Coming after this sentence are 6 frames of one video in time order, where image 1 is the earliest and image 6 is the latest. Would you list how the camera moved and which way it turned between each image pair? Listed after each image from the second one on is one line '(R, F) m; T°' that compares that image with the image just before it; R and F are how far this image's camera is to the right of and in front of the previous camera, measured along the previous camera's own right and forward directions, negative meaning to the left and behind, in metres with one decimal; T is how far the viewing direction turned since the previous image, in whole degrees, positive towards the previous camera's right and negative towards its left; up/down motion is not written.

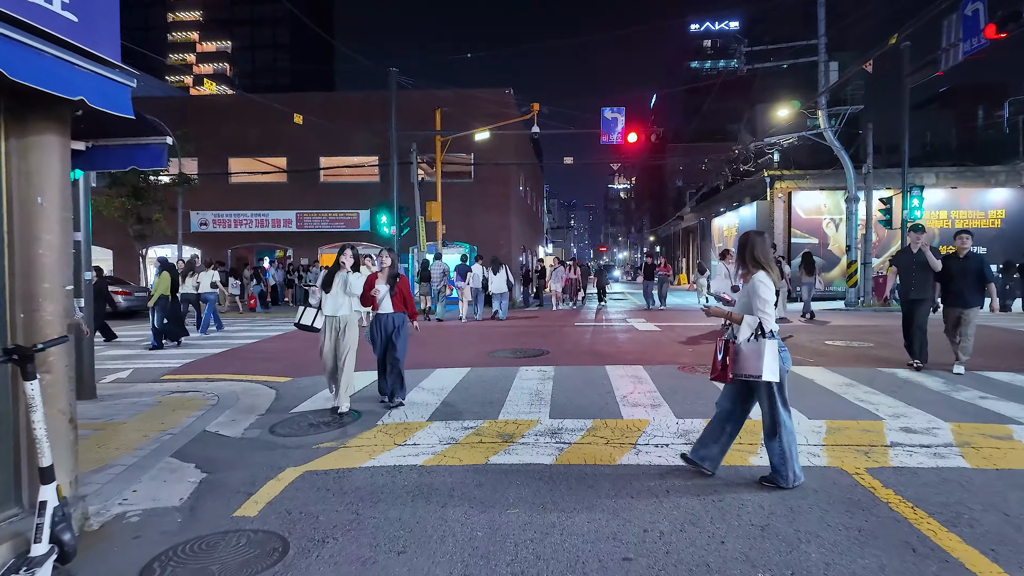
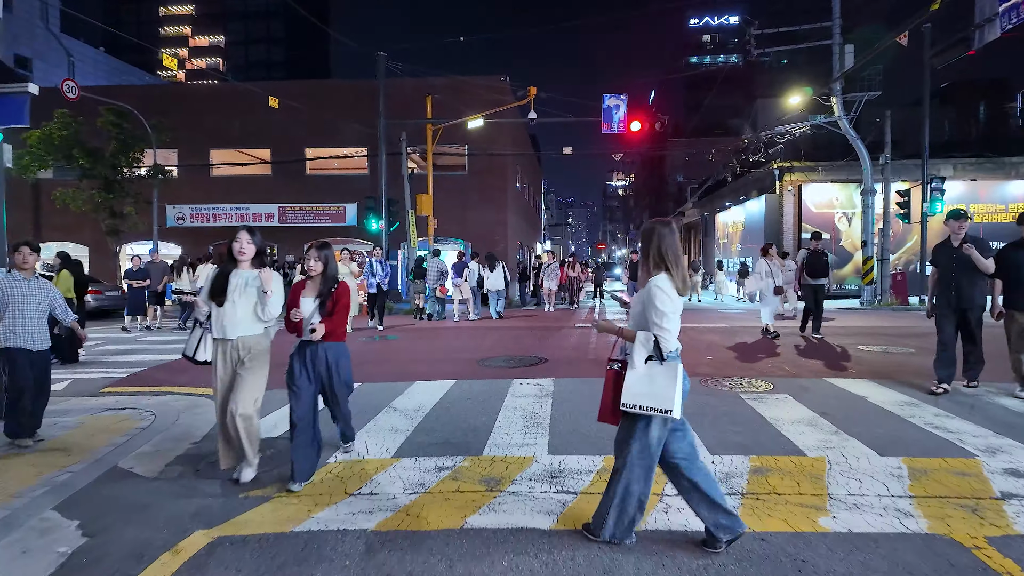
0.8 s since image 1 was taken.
(+0.1, +1.1) m; 0°
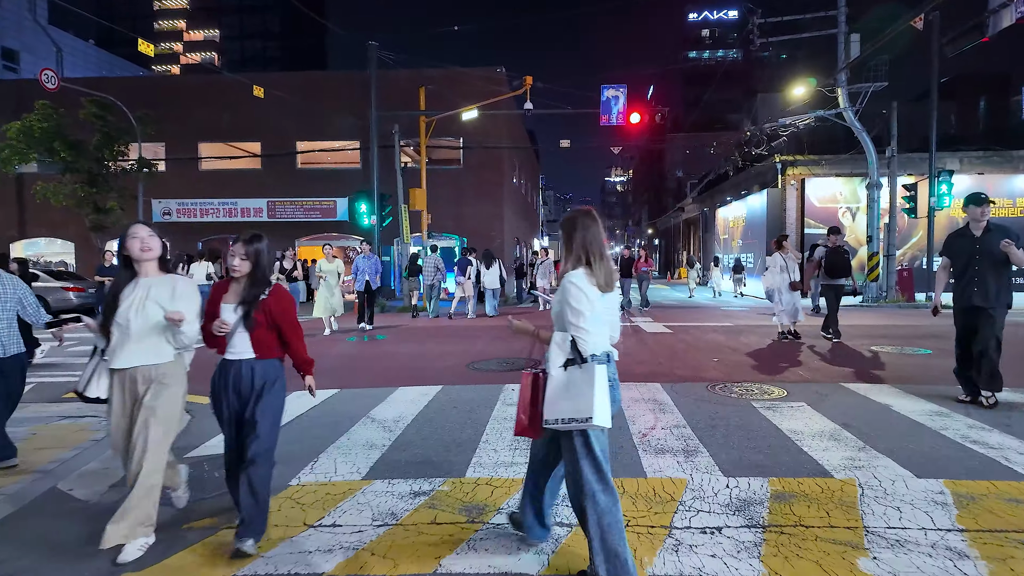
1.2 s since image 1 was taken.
(+0.1, +0.5) m; 0°
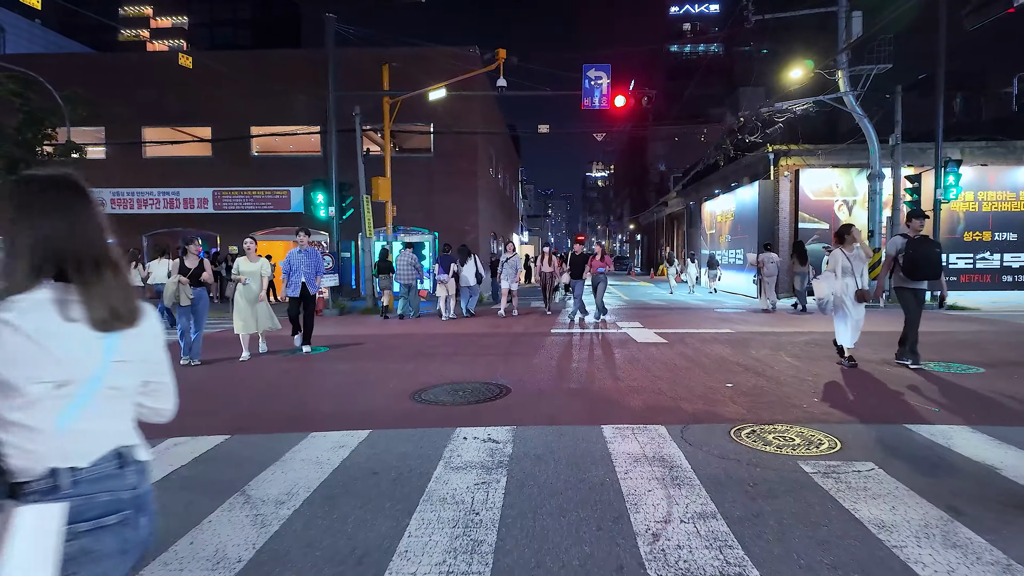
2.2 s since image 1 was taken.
(+0.2, +1.5) m; +2°
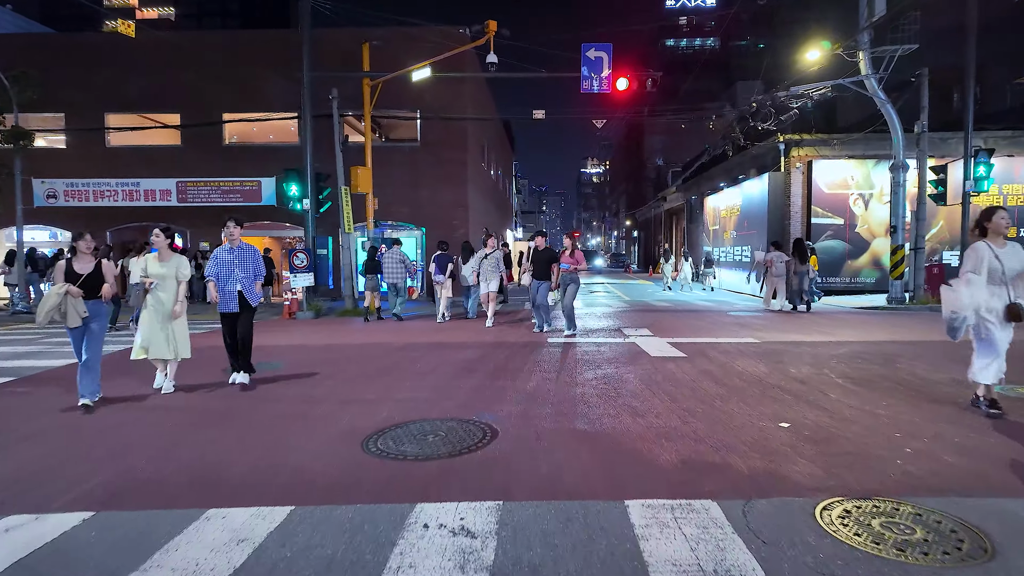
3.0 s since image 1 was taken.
(0.0, +1.3) m; +1°
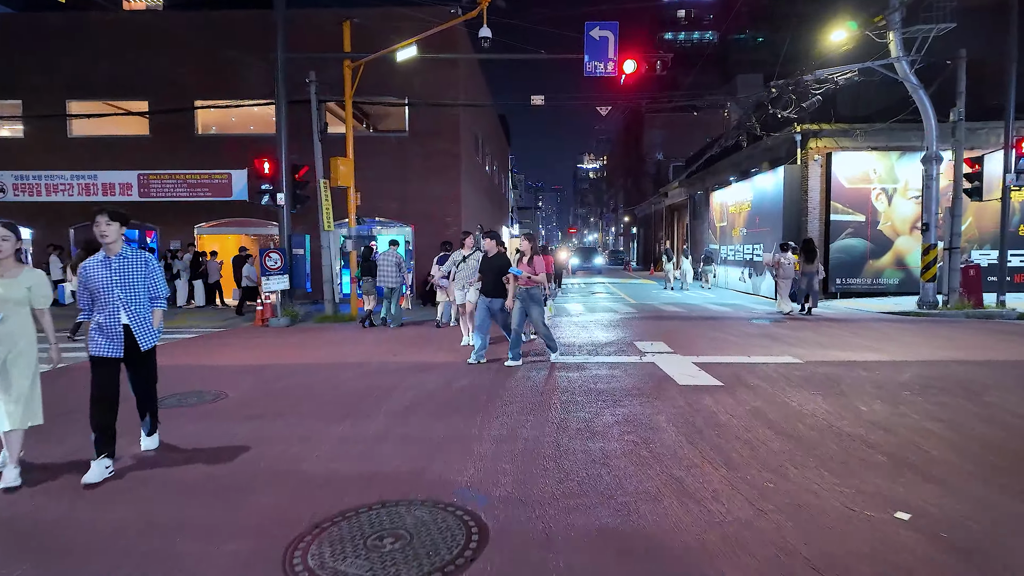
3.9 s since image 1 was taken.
(0.0, +1.3) m; 0°
